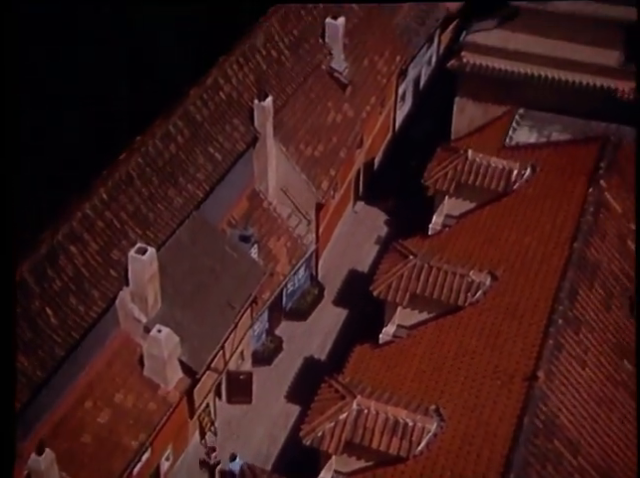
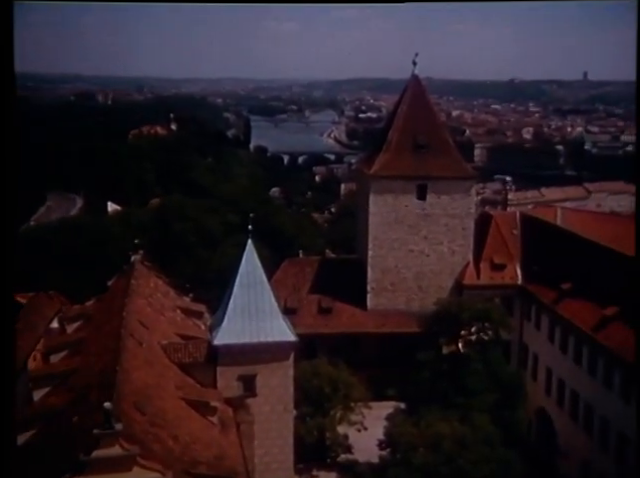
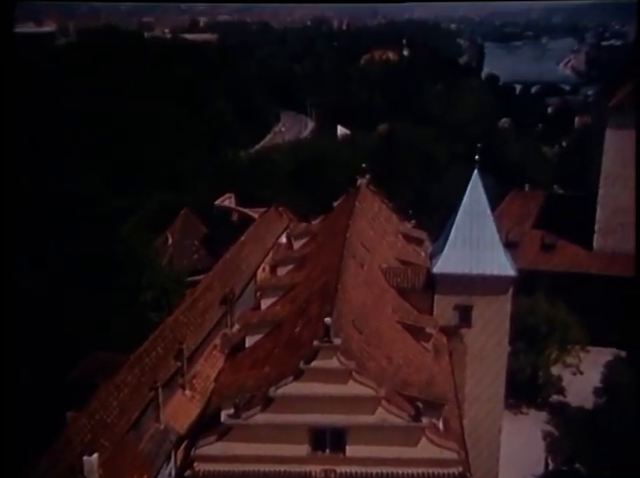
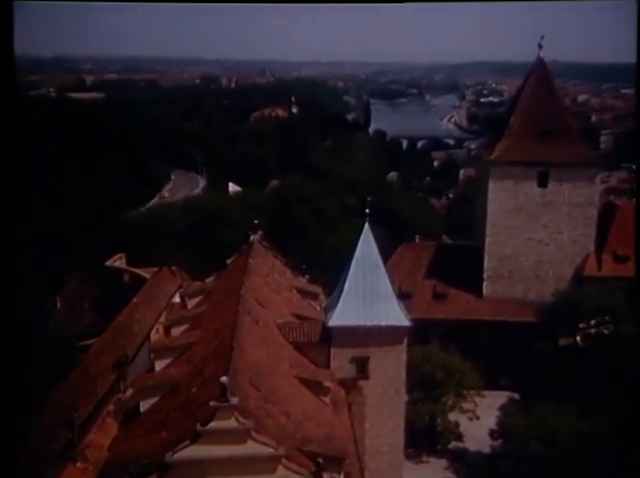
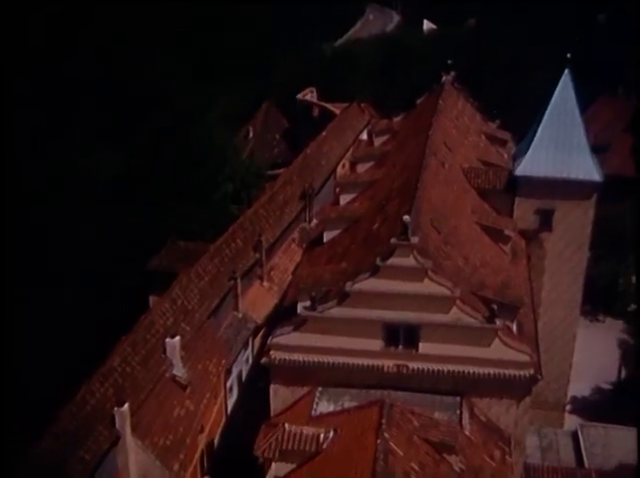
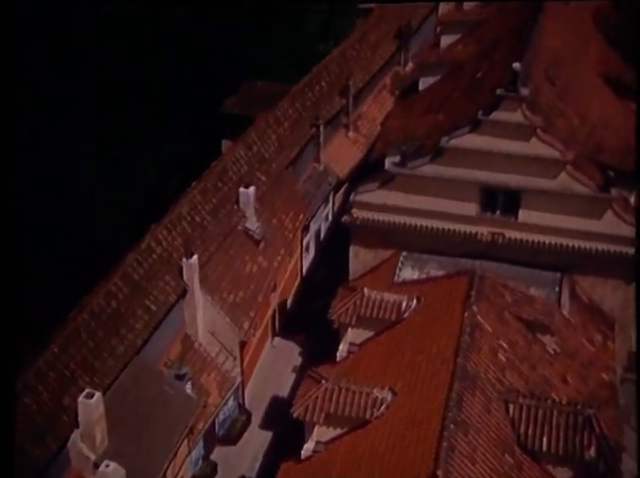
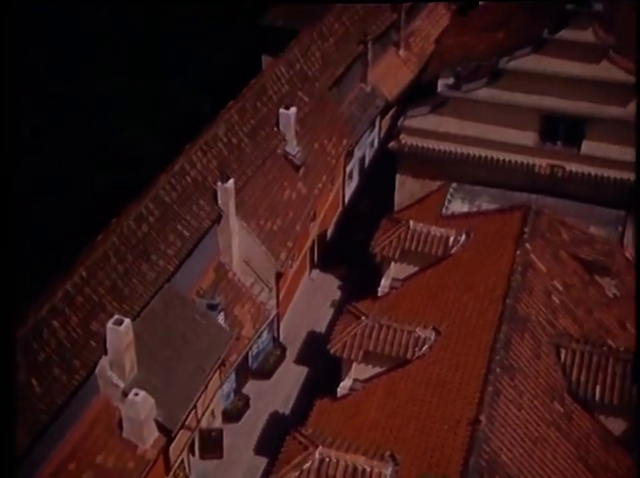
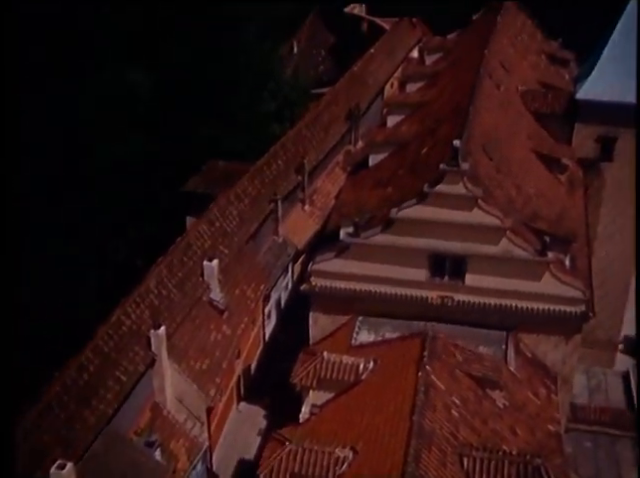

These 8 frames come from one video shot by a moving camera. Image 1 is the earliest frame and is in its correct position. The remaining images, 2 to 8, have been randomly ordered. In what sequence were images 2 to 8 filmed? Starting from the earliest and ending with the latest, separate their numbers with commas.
7, 6, 8, 5, 3, 4, 2
